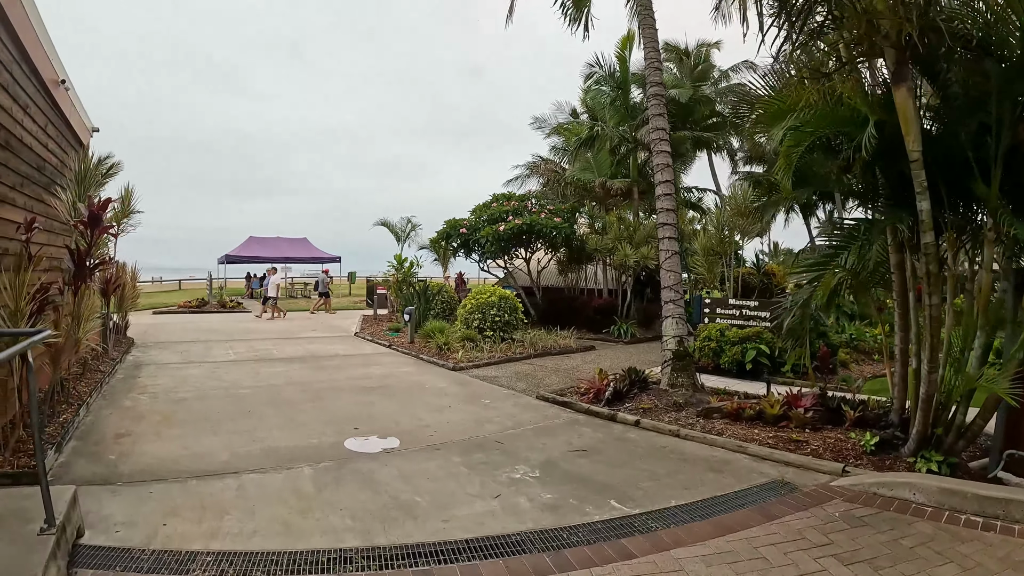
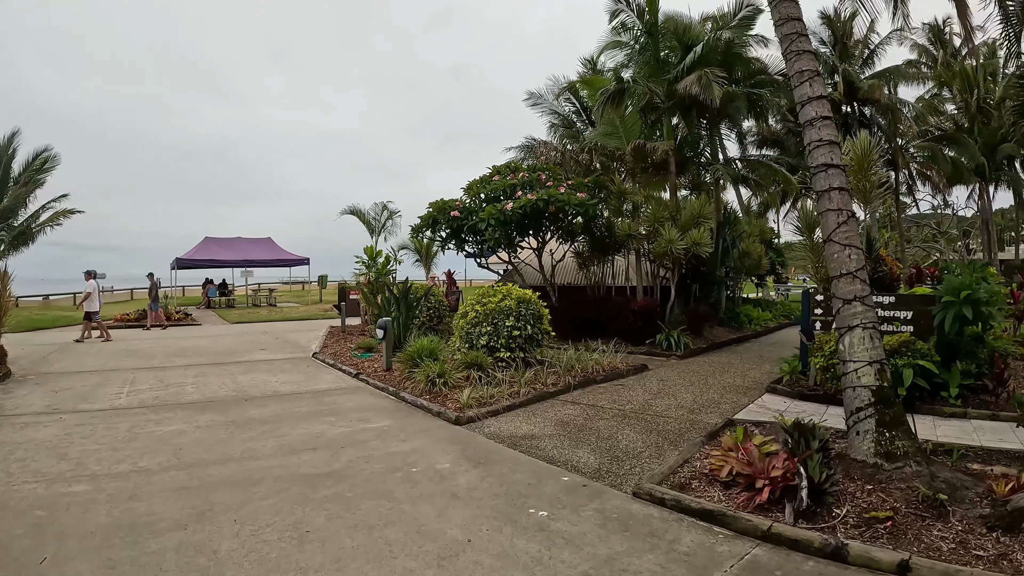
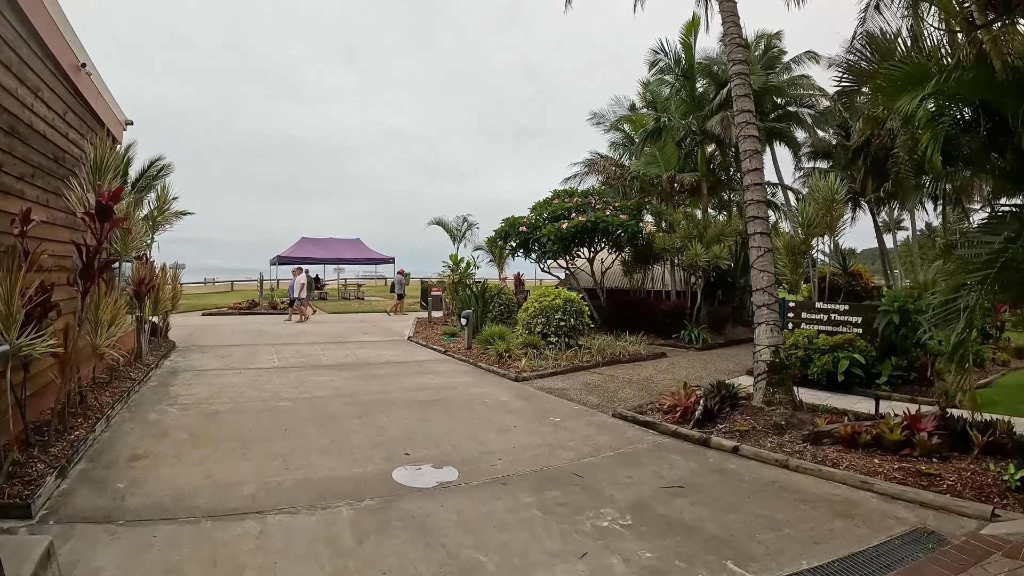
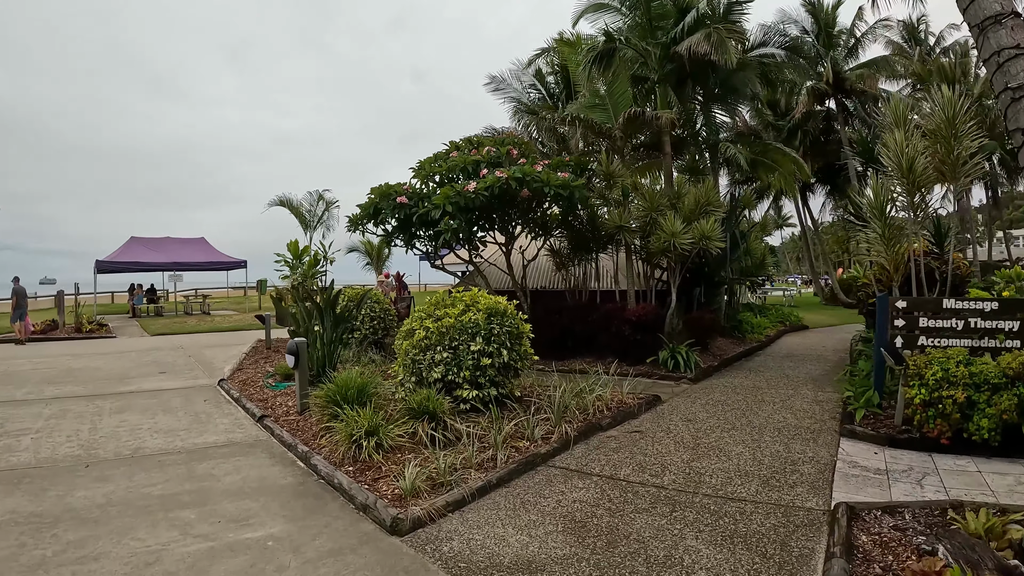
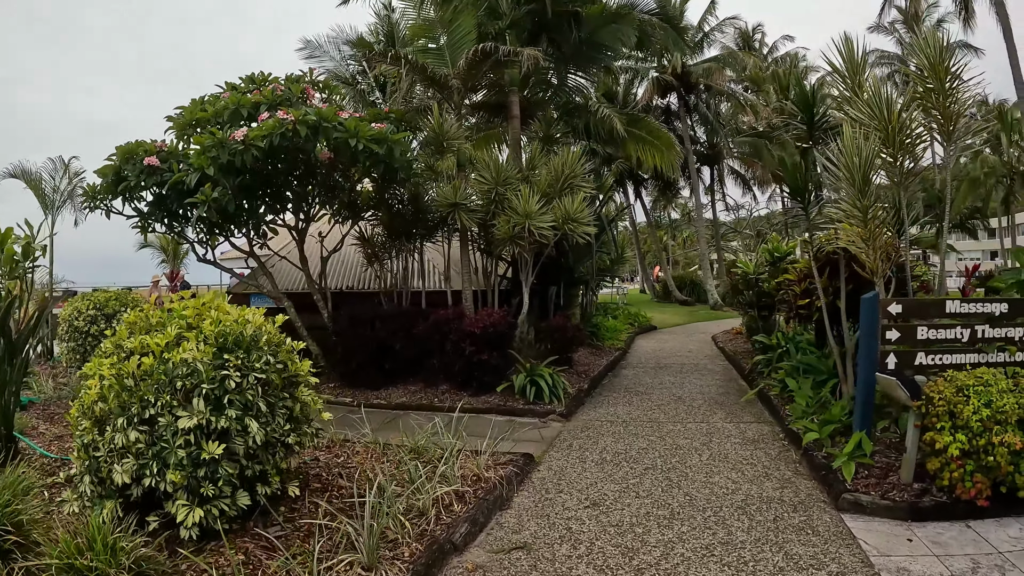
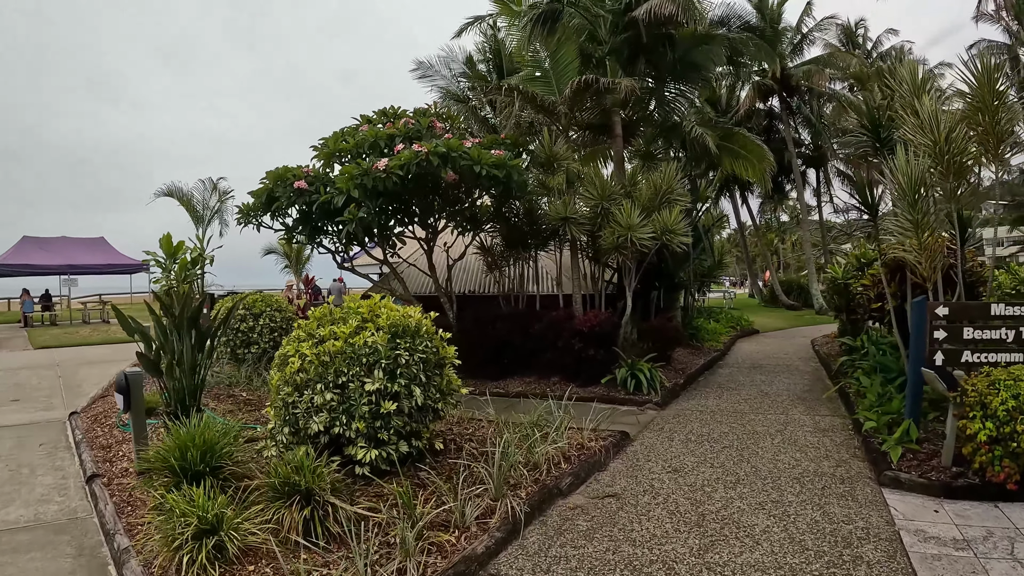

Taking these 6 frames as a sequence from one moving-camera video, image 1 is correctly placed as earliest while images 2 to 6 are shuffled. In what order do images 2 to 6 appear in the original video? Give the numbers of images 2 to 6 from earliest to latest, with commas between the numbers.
3, 2, 4, 6, 5
